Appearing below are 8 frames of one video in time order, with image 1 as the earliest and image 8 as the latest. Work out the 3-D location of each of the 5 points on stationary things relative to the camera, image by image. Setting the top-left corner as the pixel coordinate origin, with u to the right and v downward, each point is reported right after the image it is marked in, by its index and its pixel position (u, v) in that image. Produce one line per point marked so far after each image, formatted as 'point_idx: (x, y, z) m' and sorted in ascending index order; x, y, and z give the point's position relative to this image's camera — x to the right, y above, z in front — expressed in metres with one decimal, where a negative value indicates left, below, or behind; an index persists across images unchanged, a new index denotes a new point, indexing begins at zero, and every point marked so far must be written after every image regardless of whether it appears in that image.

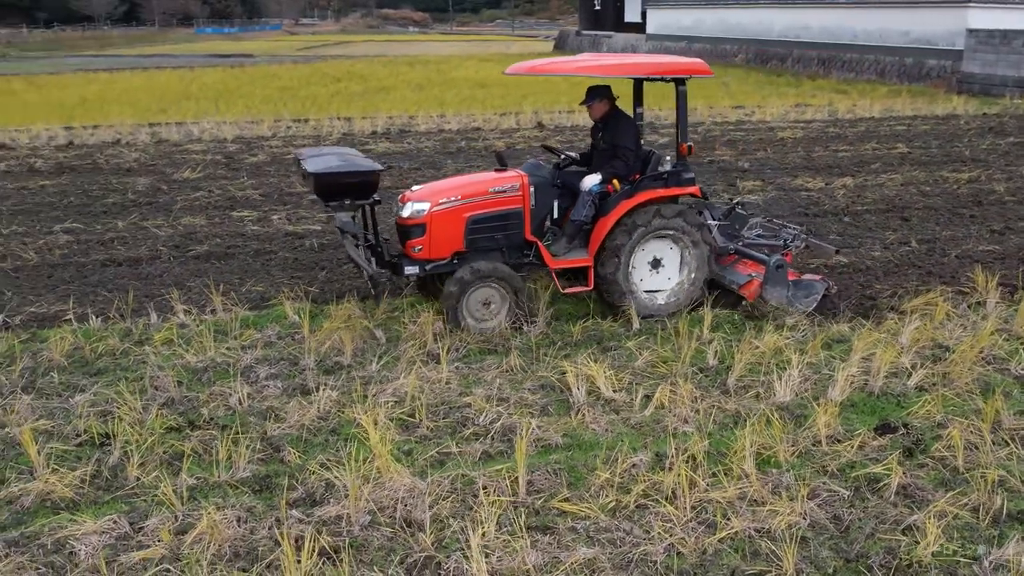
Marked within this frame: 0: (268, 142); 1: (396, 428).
0: (-3.0, +1.8, +12.0) m
1: (-0.5, -0.6, +4.0) m
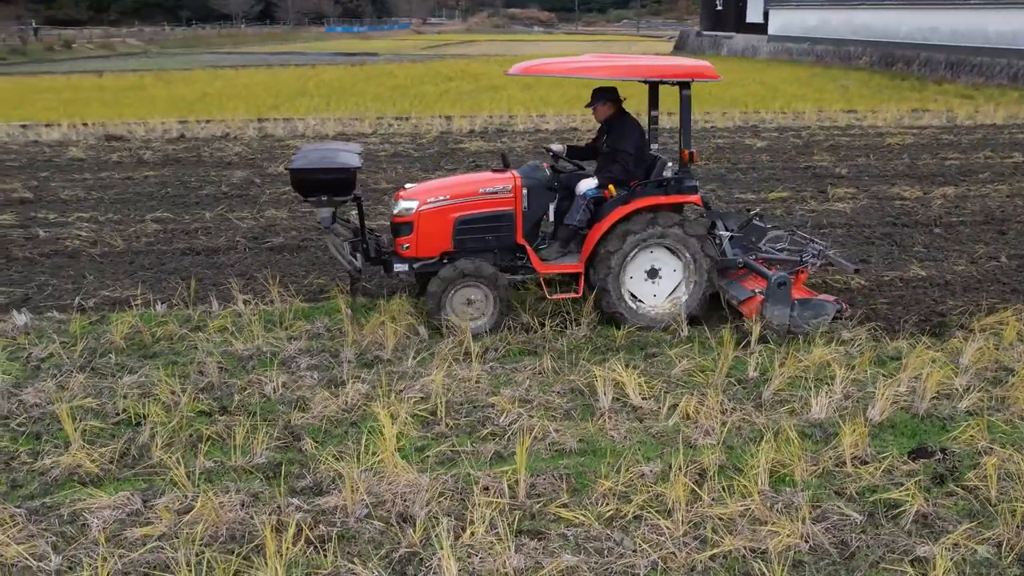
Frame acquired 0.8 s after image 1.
0: (-1.8, +1.9, +12.3) m
1: (-0.4, -0.6, +4.1) m
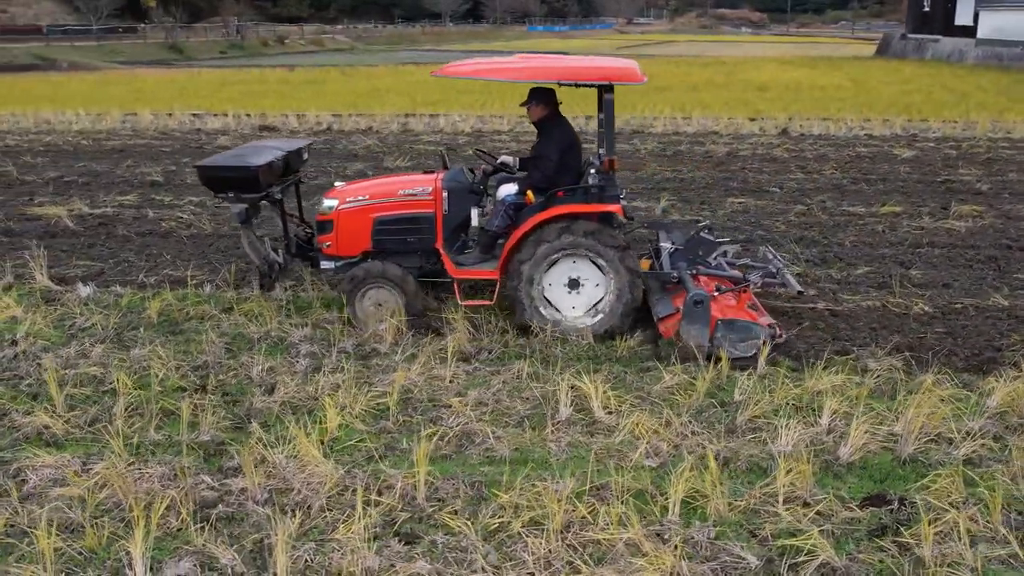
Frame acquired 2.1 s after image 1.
0: (-0.2, +2.0, +12.5) m
1: (-0.6, -0.6, +4.1) m
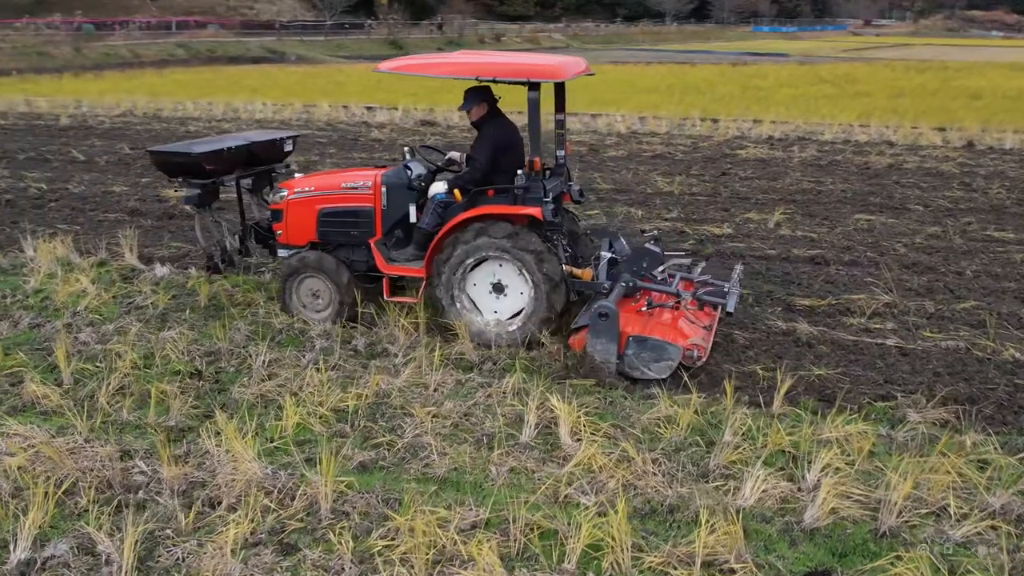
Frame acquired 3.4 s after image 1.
0: (+1.7, +1.9, +12.0) m
1: (-0.8, -0.5, +4.0) m
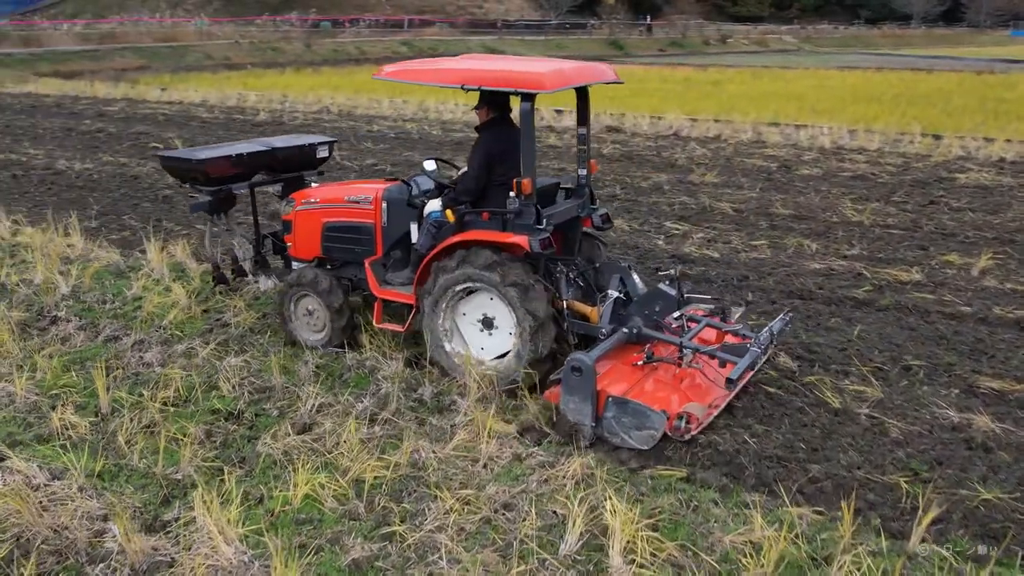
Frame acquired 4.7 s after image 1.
0: (+3.8, +1.5, +10.6) m
1: (-0.6, -0.7, +3.4) m
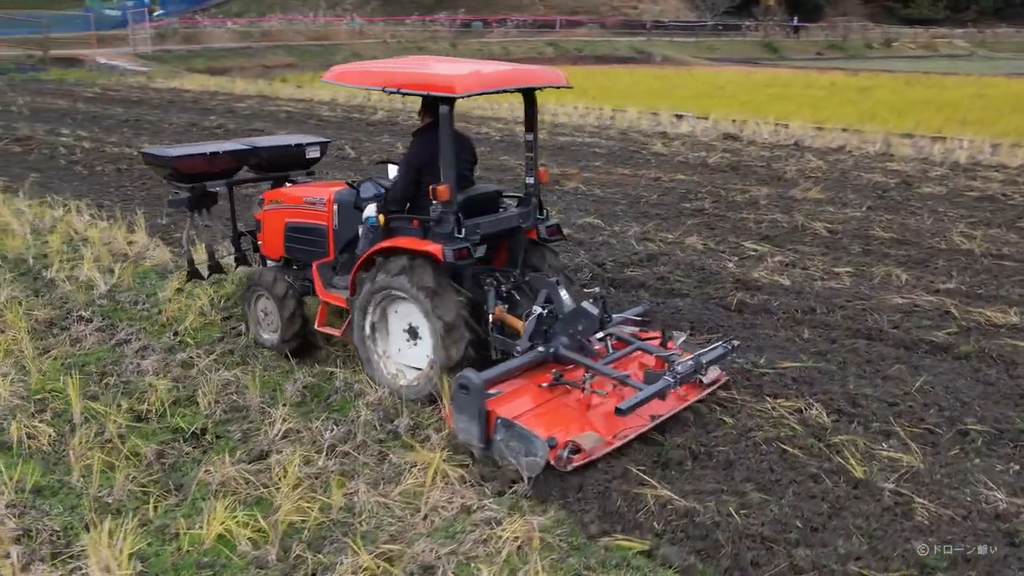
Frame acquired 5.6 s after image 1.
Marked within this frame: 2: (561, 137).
0: (+4.7, +1.1, +9.6) m
1: (-0.8, -0.8, +3.1) m
2: (+0.6, +1.9, +12.2) m
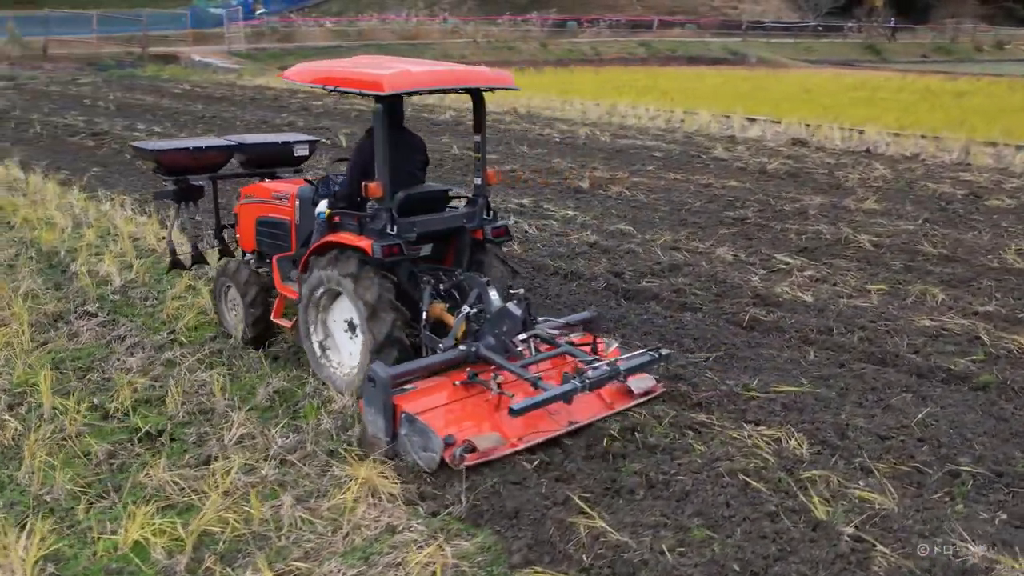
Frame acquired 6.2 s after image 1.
0: (+5.2, +0.9, +8.9) m
1: (-1.1, -0.8, +3.0) m
2: (+1.4, +1.8, +11.9) m
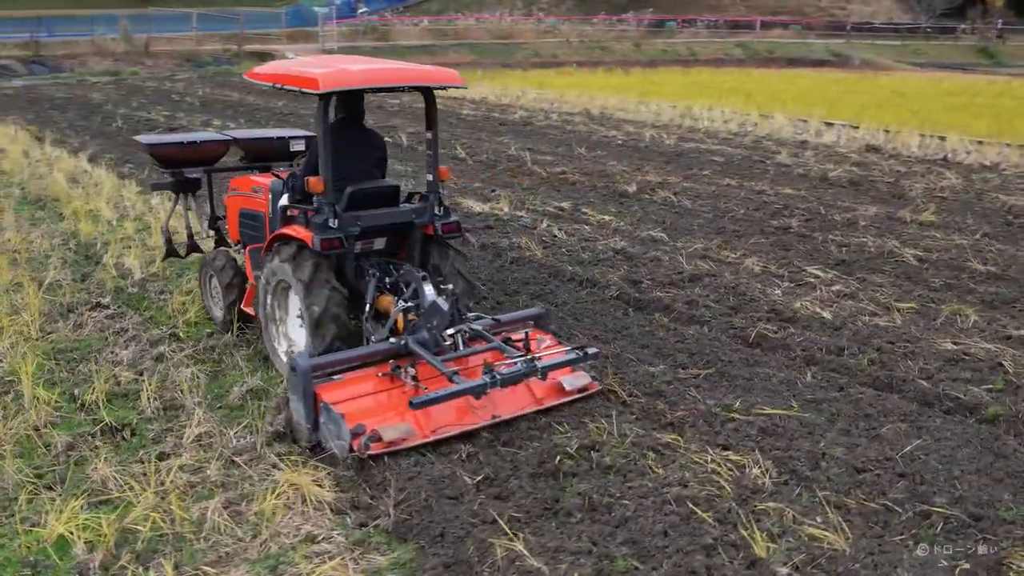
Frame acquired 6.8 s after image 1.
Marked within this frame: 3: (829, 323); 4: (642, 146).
0: (+5.5, +0.7, +8.2) m
1: (-1.3, -0.8, +3.0) m
2: (+2.1, +1.7, +11.6) m
3: (+1.7, -0.2, +5.1) m
4: (+1.5, +1.7, +11.4) m
